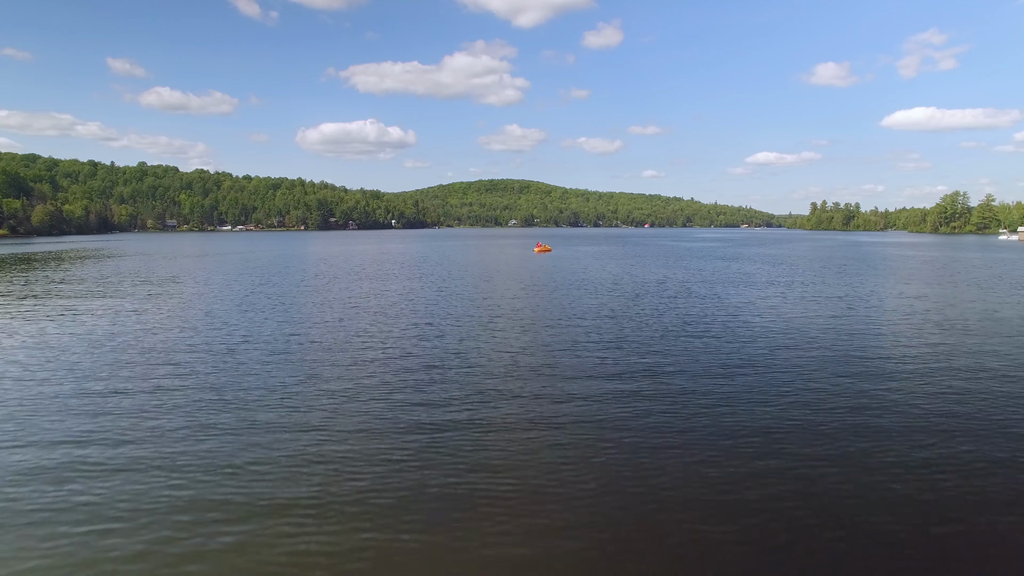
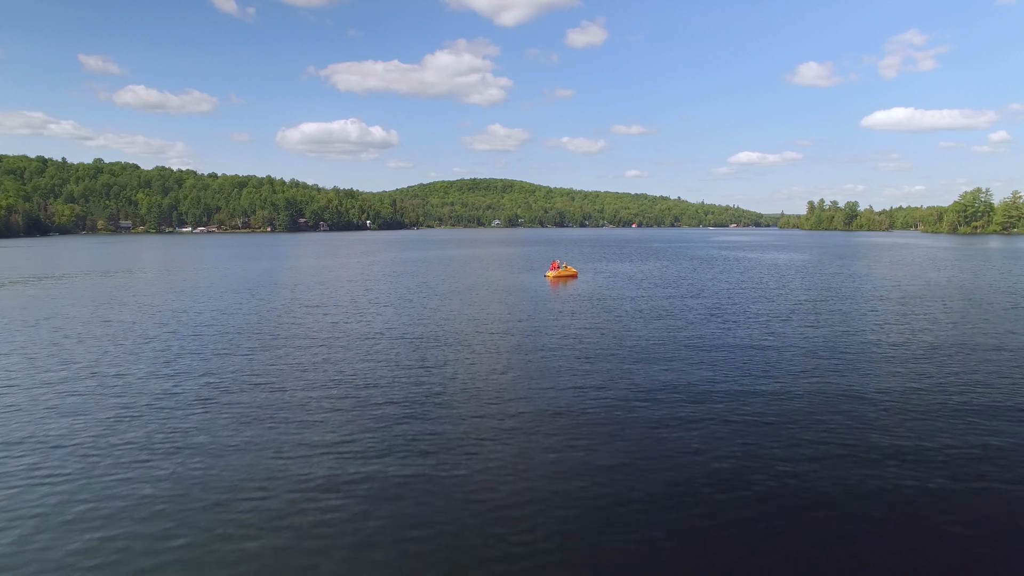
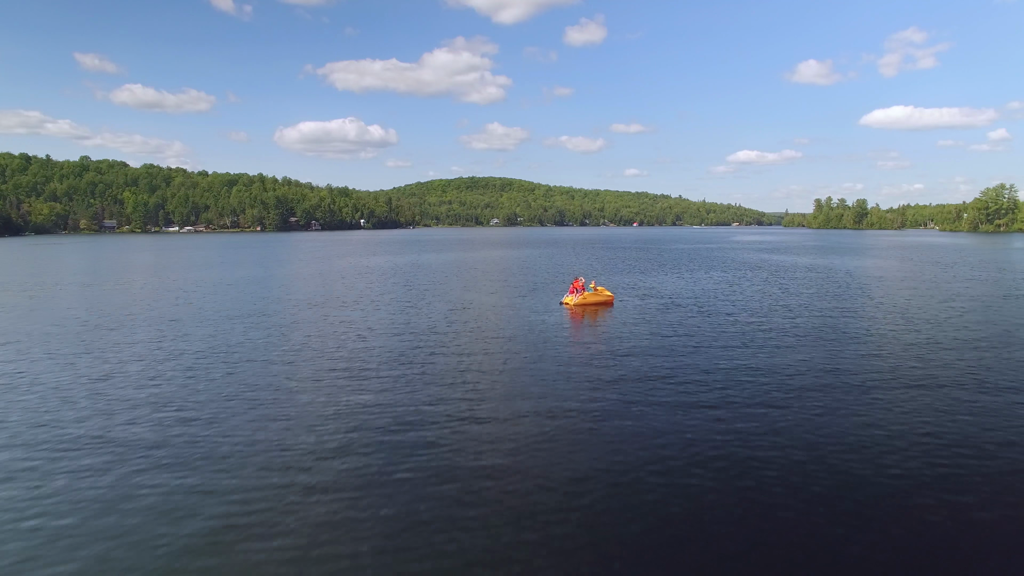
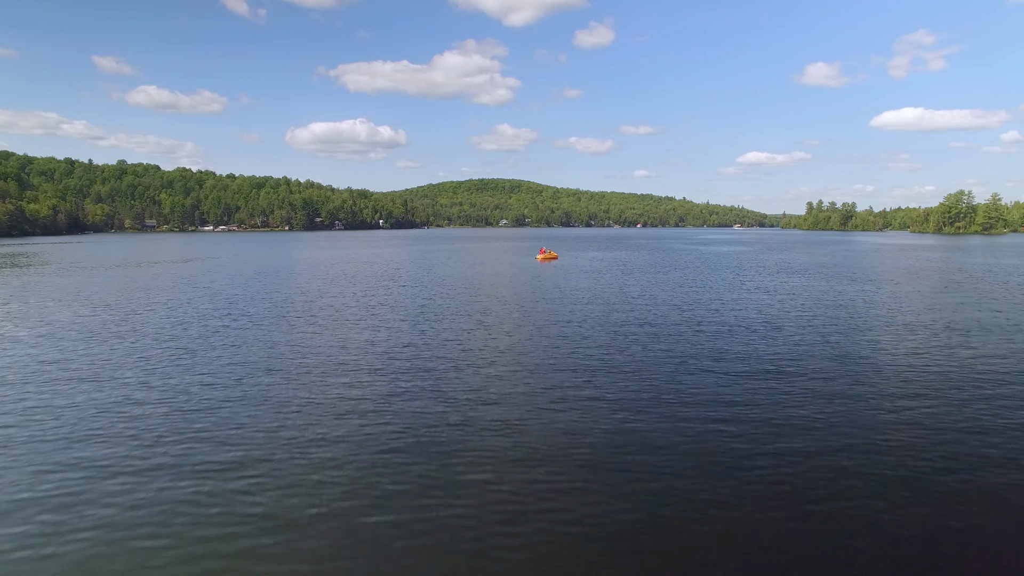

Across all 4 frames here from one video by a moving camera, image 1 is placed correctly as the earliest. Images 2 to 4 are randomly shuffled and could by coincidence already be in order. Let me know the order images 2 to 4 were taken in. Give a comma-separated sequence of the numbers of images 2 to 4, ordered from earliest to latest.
4, 2, 3
